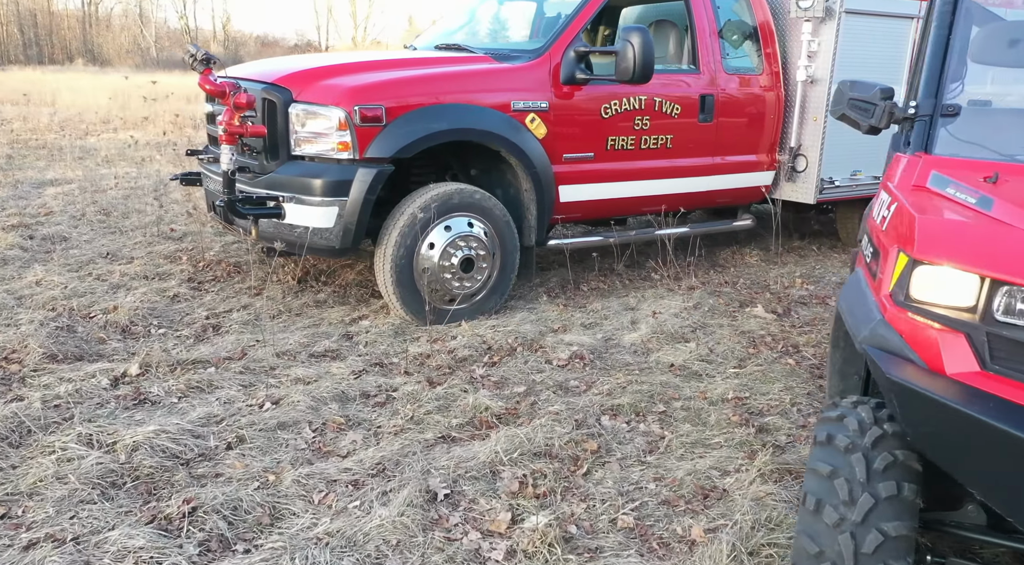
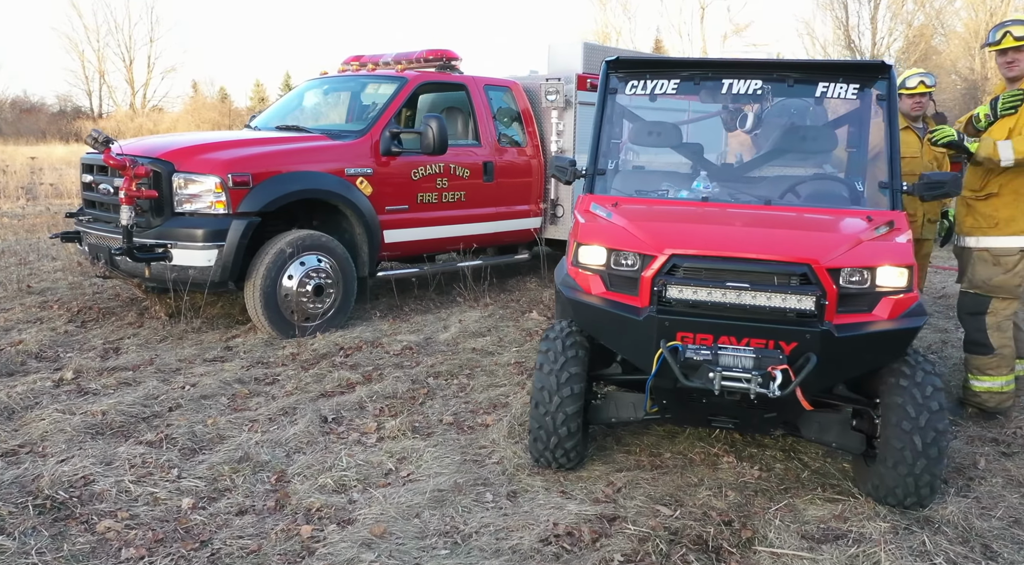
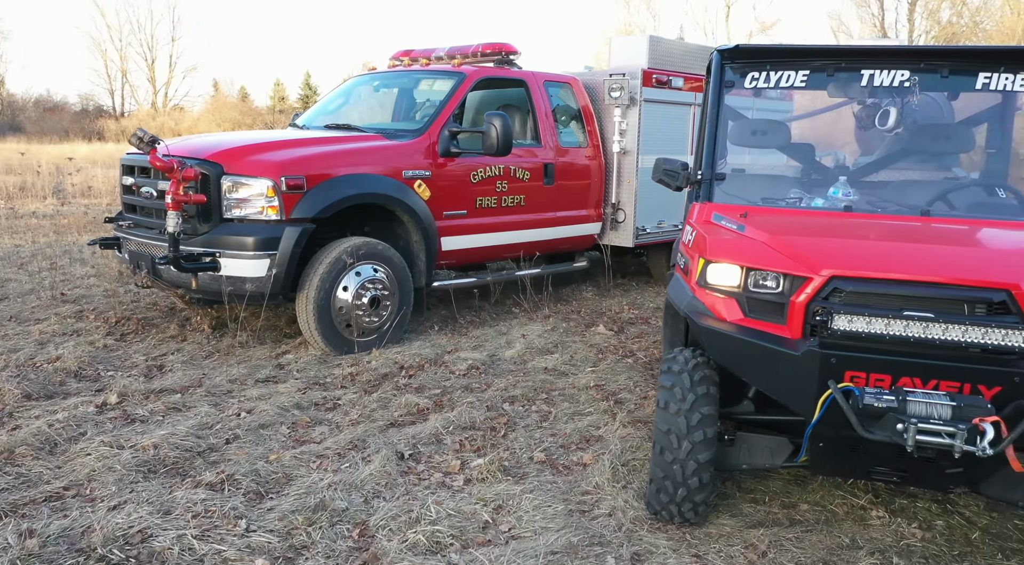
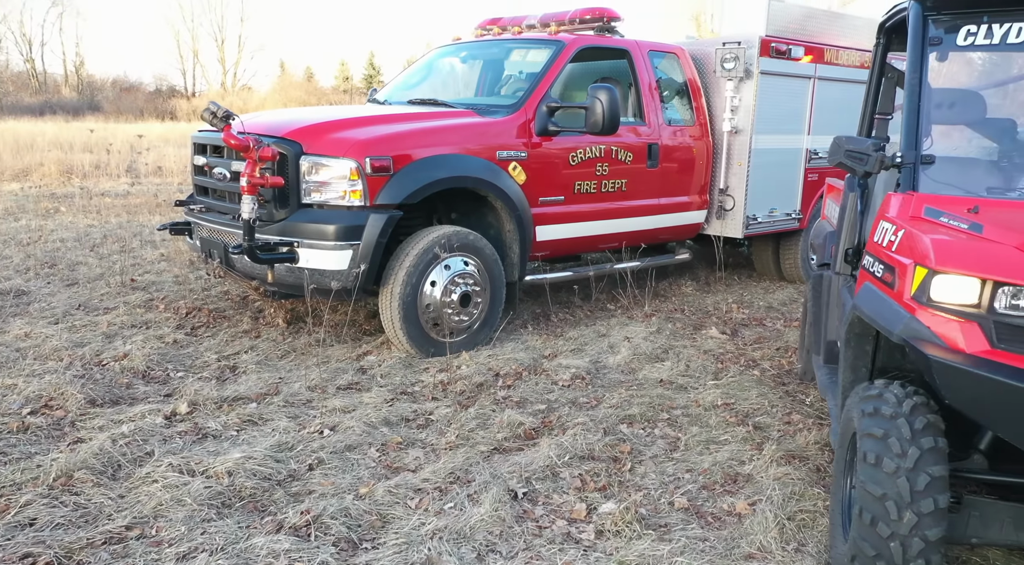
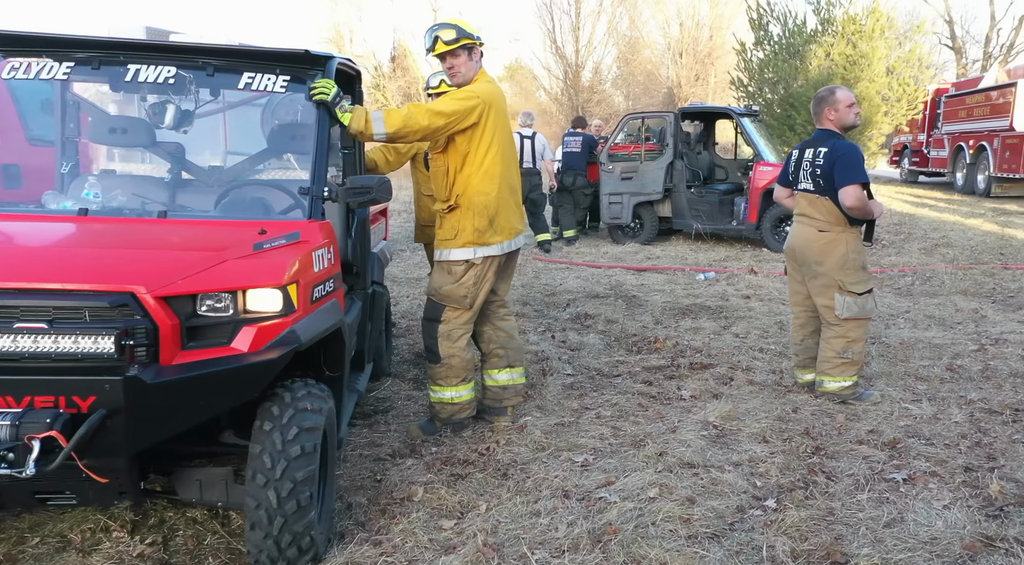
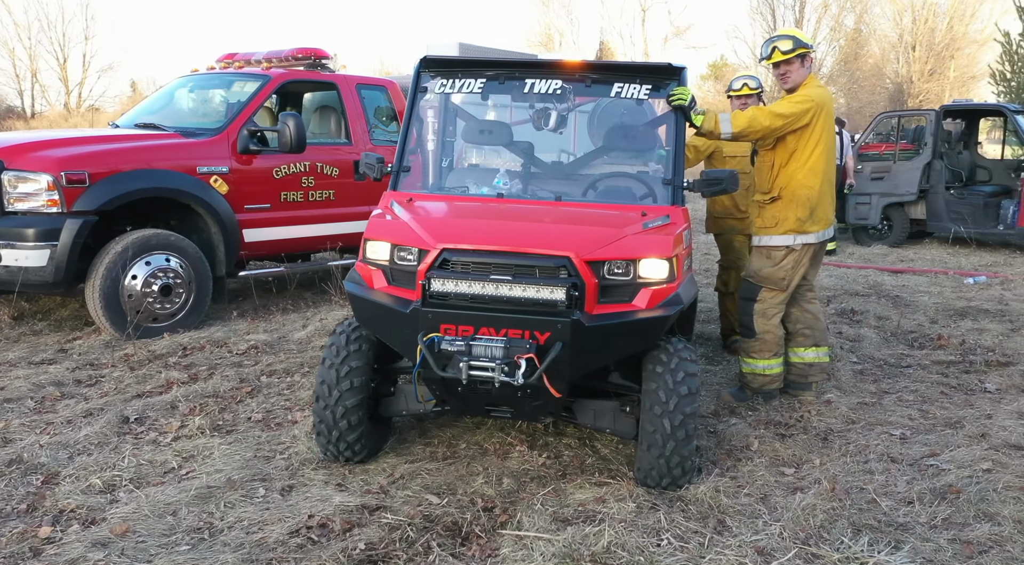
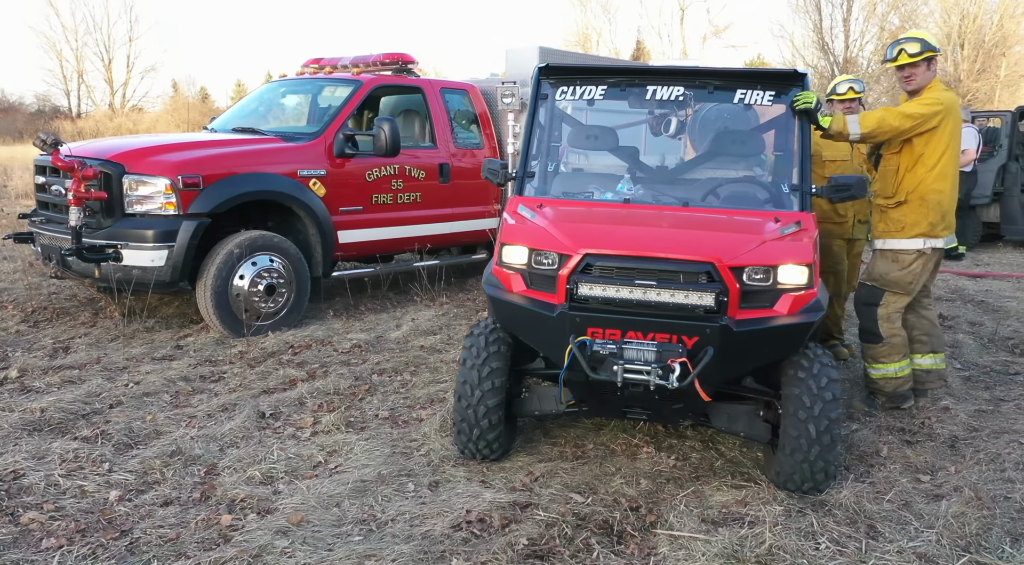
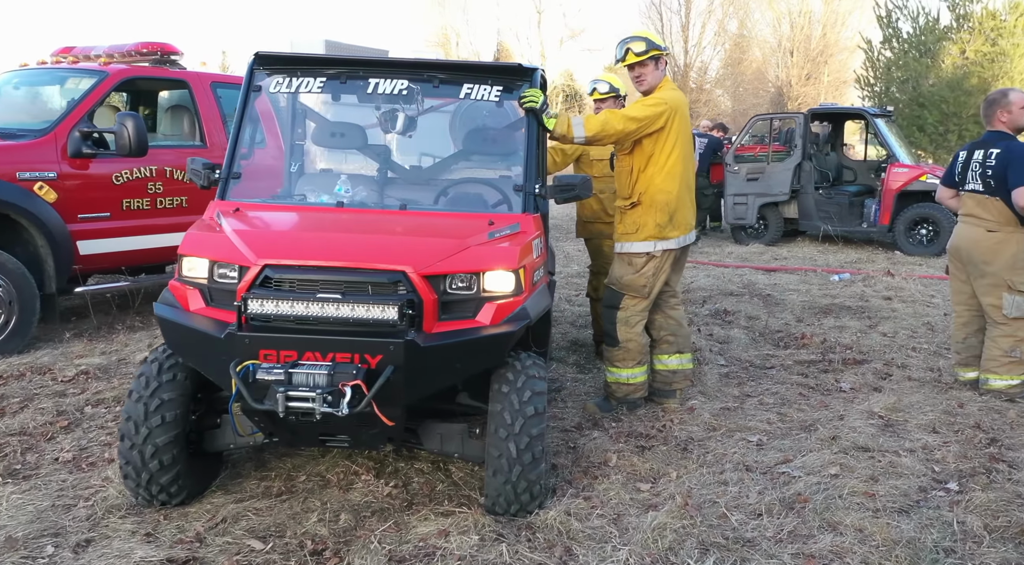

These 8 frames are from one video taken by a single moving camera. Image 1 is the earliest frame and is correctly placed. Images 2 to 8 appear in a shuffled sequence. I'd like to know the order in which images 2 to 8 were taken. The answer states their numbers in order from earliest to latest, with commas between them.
4, 3, 2, 7, 6, 8, 5
